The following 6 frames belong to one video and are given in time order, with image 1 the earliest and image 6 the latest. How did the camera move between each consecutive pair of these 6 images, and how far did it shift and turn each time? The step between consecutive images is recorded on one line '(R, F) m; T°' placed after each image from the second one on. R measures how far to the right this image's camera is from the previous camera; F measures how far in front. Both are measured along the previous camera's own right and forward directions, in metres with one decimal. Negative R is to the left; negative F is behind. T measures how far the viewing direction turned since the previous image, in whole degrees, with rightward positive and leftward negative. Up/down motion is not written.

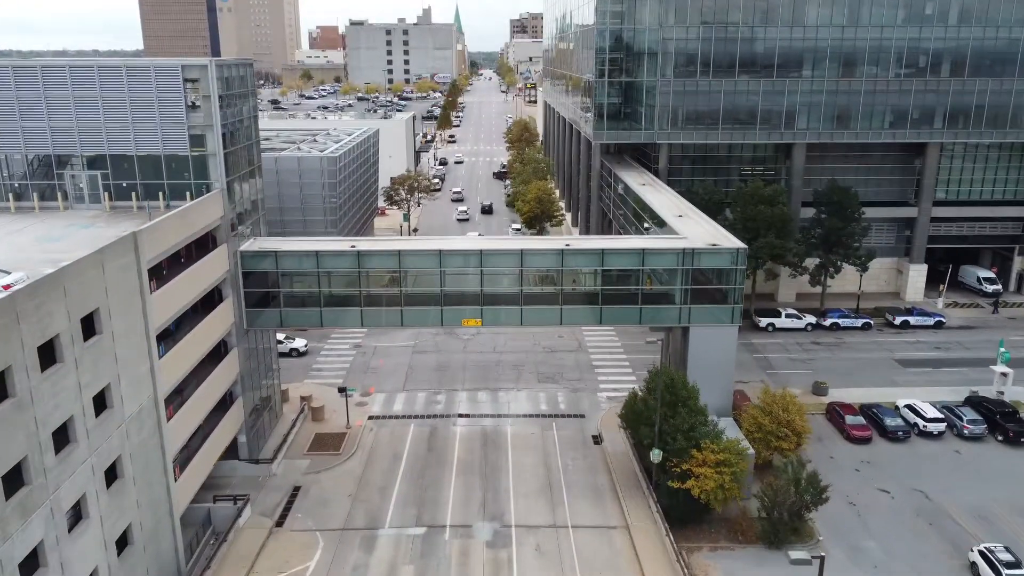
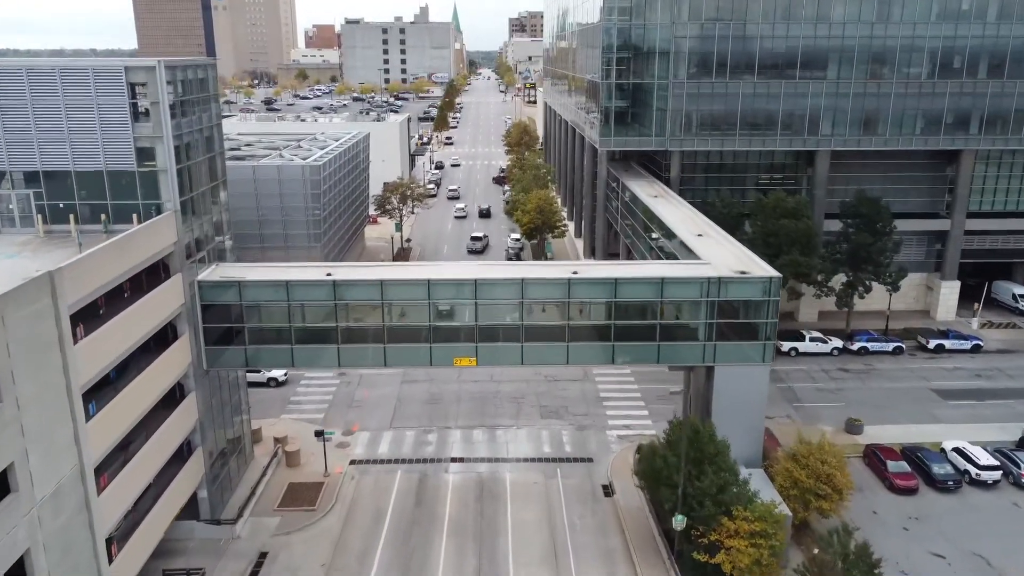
(0.0, +3.8) m; 0°
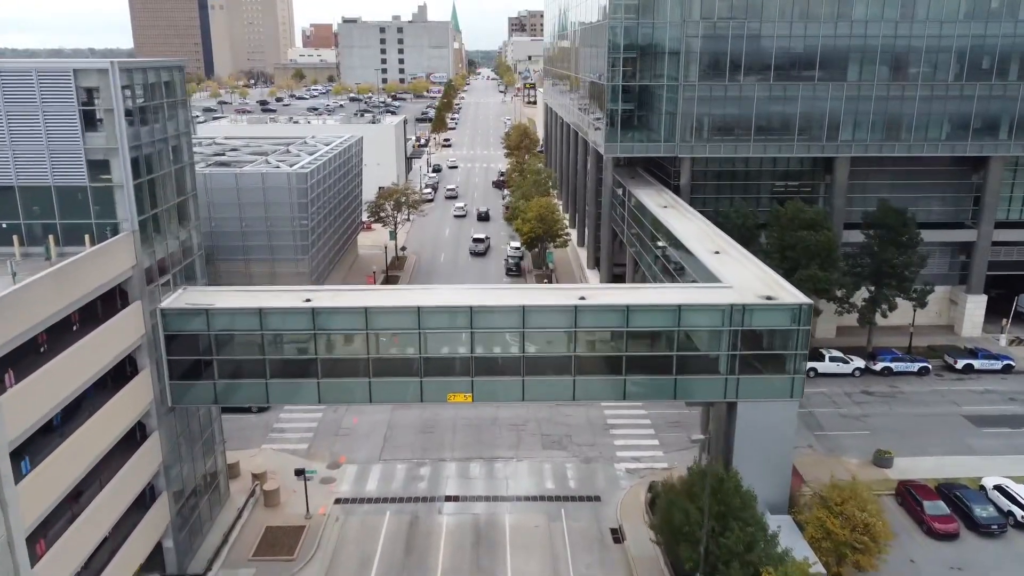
(0.0, +2.6) m; 0°
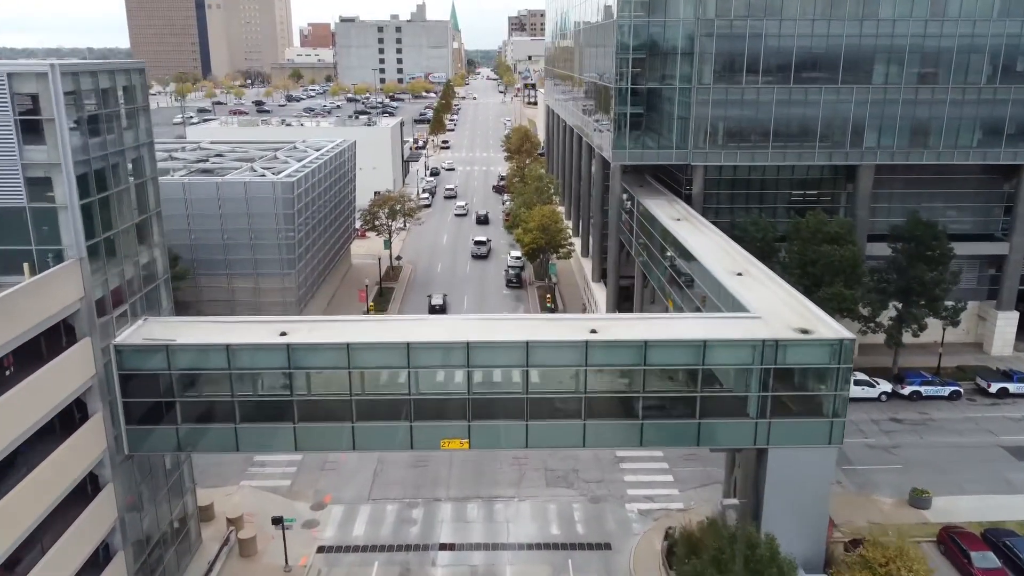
(0.0, +2.7) m; 0°
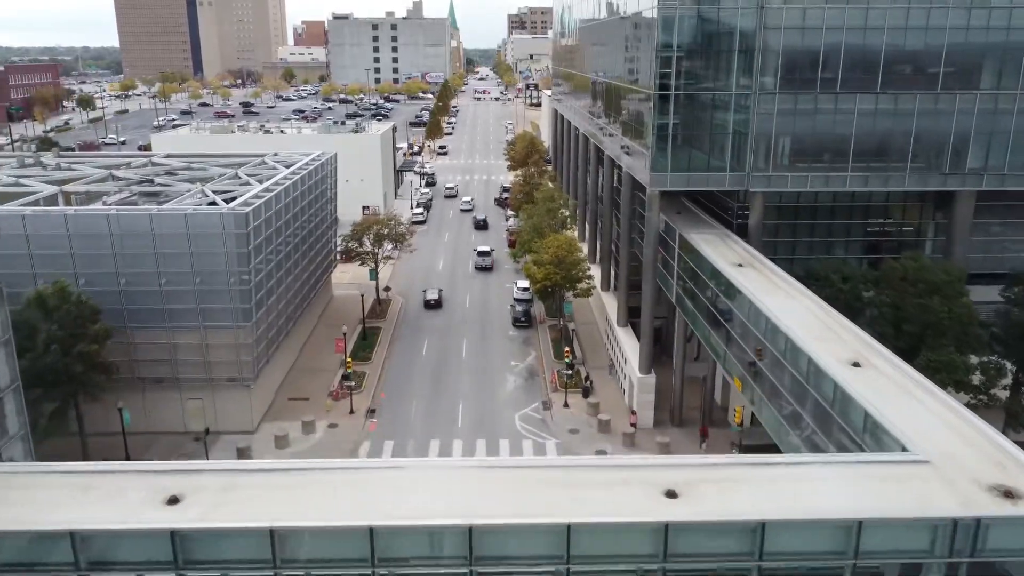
(-0.4, +7.8) m; 0°
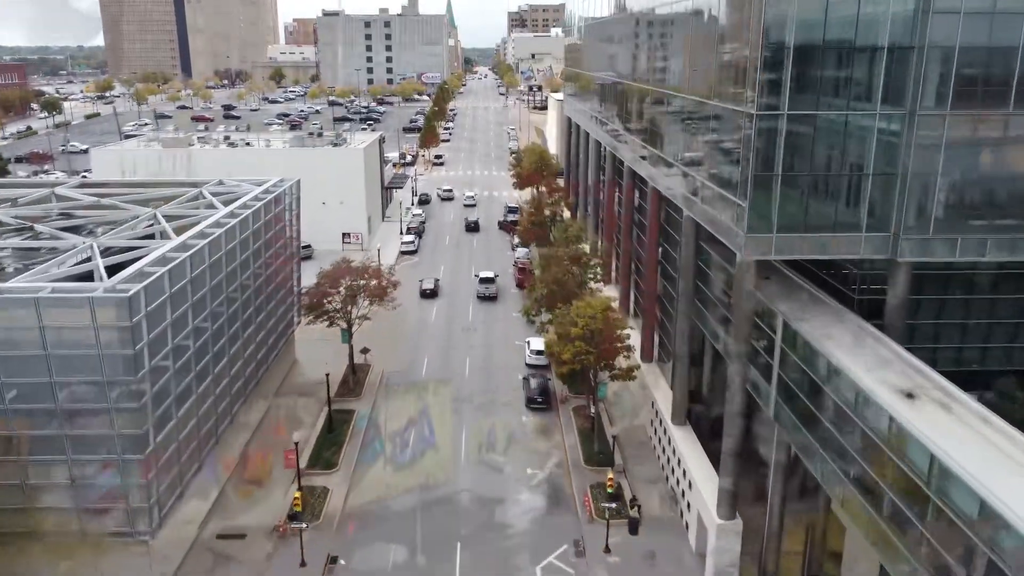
(-0.5, +10.3) m; 0°
